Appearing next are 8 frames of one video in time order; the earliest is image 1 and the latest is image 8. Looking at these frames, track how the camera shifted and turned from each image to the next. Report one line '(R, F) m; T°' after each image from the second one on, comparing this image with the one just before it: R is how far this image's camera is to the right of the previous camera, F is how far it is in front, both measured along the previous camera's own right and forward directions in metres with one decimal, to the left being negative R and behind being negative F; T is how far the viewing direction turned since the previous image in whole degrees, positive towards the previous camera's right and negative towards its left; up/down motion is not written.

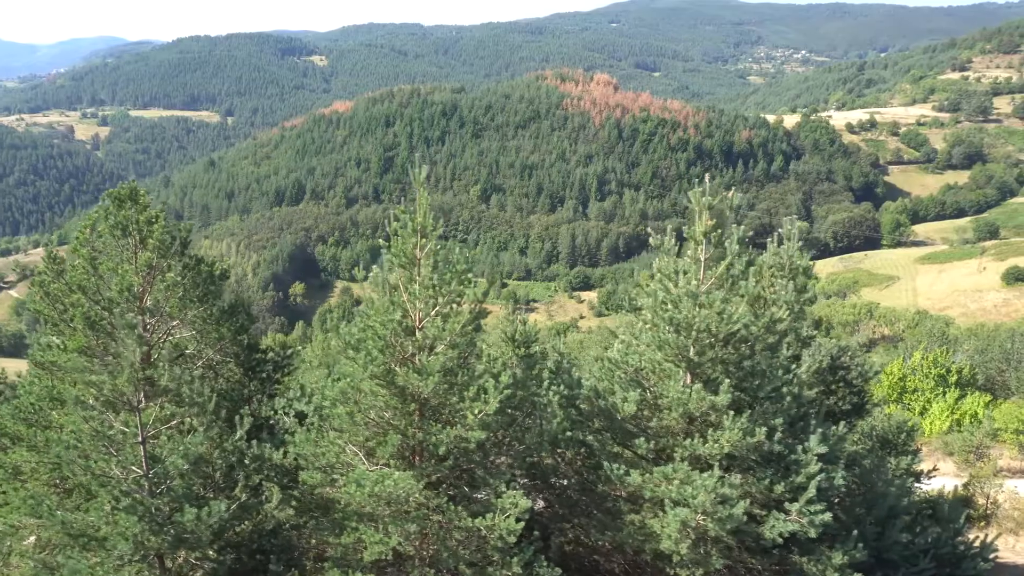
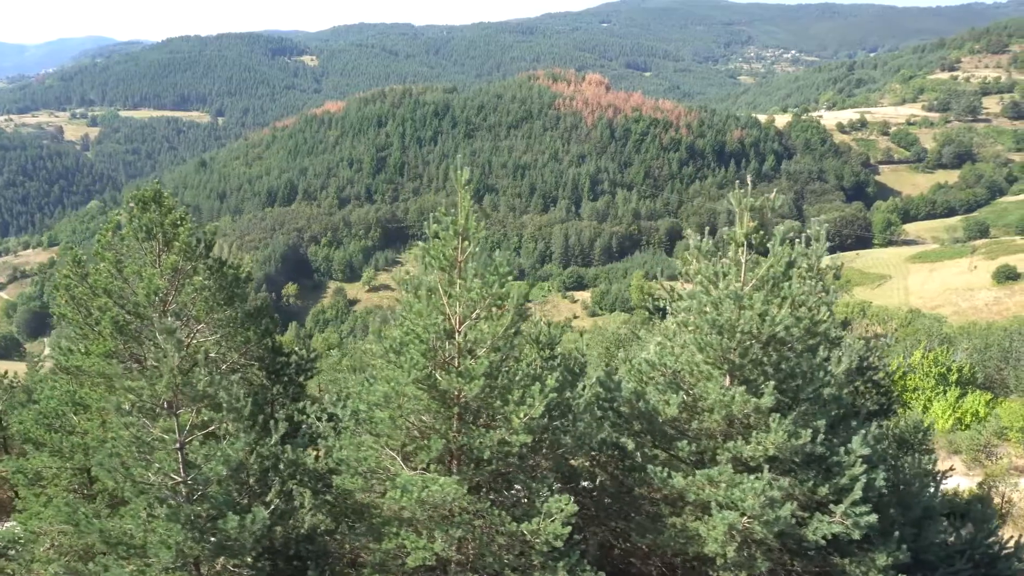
(-0.8, +0.1) m; +1°
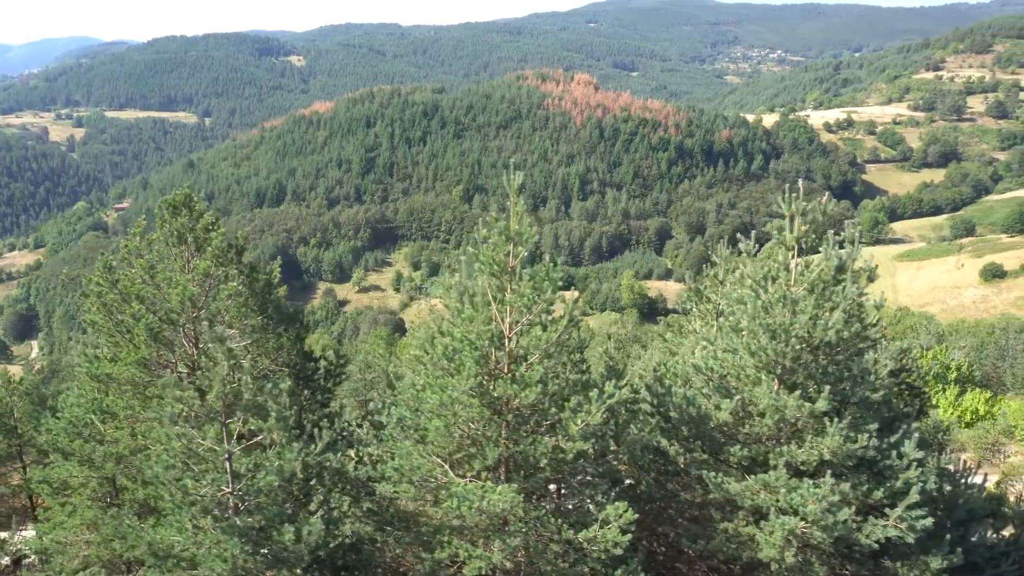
(-1.0, +0.1) m; +1°
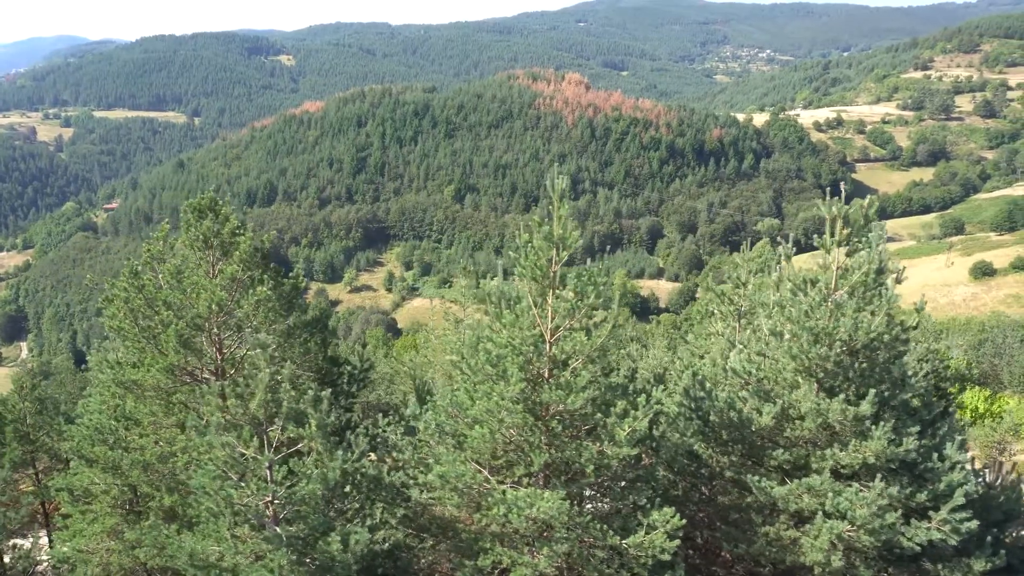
(-0.8, +0.1) m; +1°
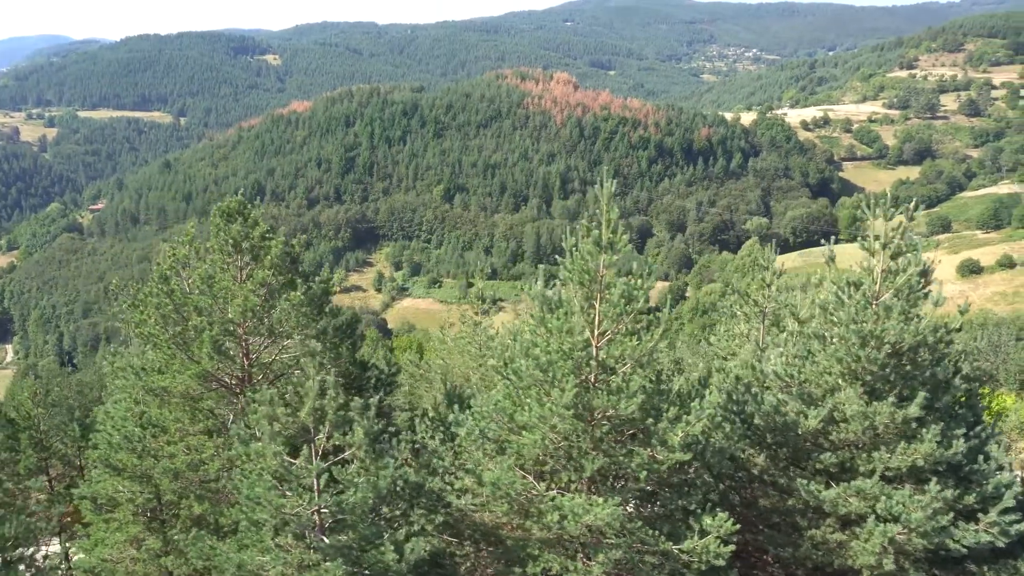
(-0.9, +0.1) m; +1°
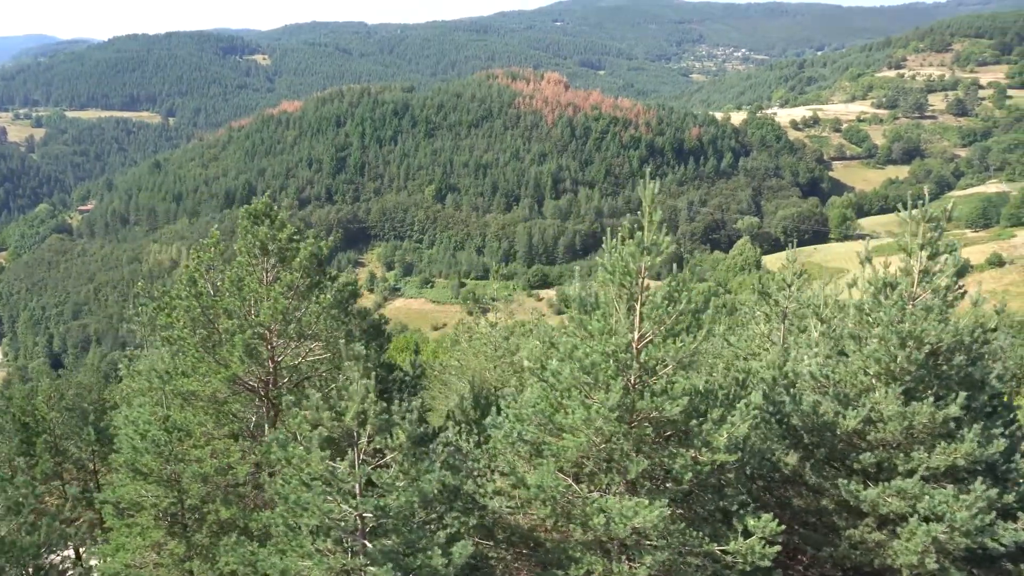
(-0.8, 0.0) m; +1°
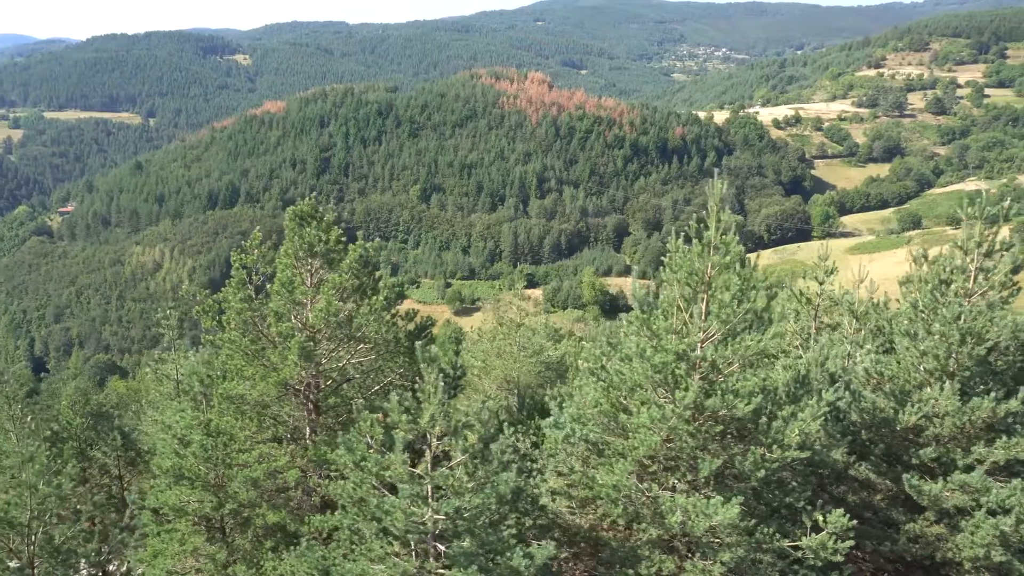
(-1.2, 0.0) m; +1°
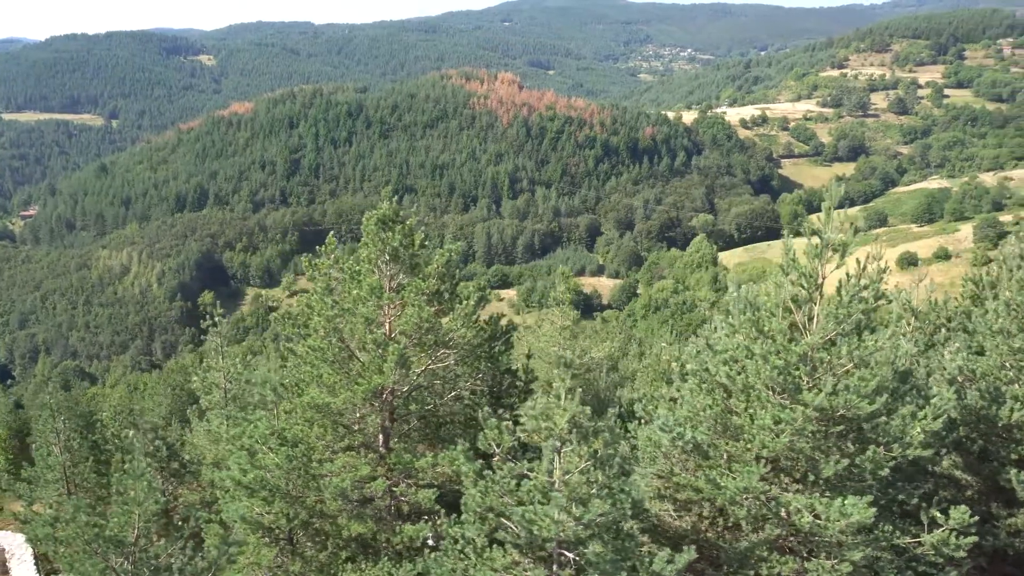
(-2.2, +0.1) m; +2°
